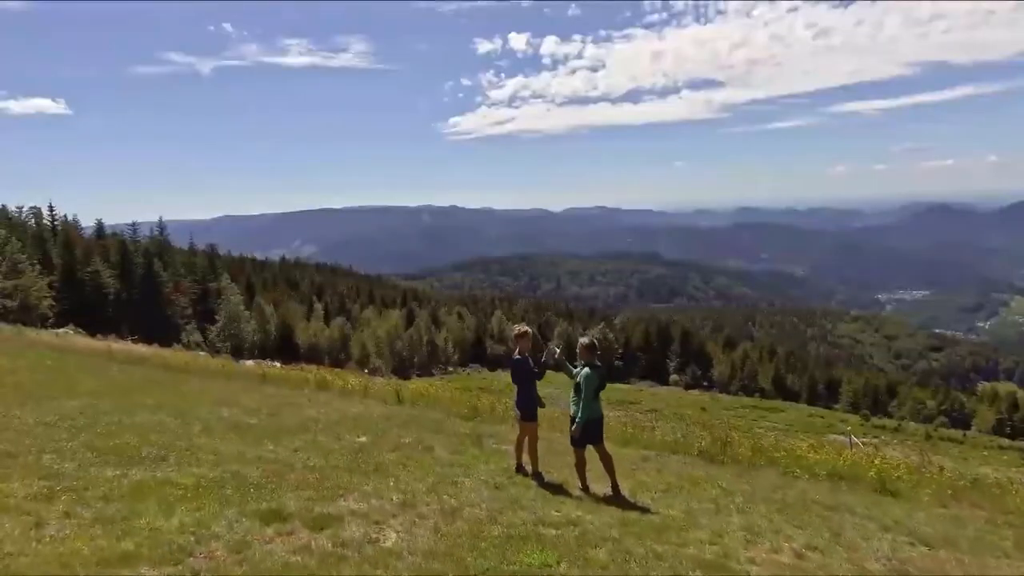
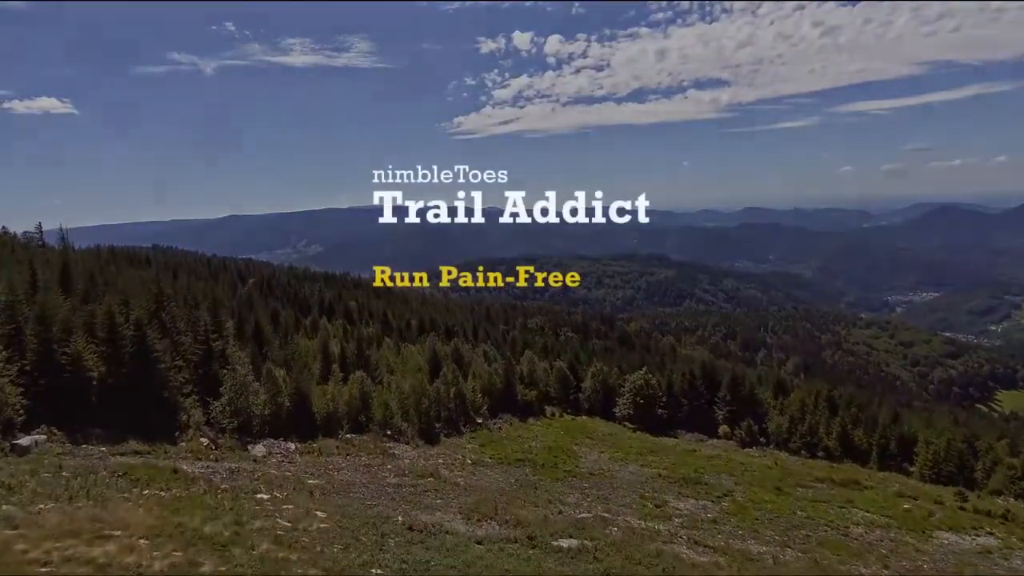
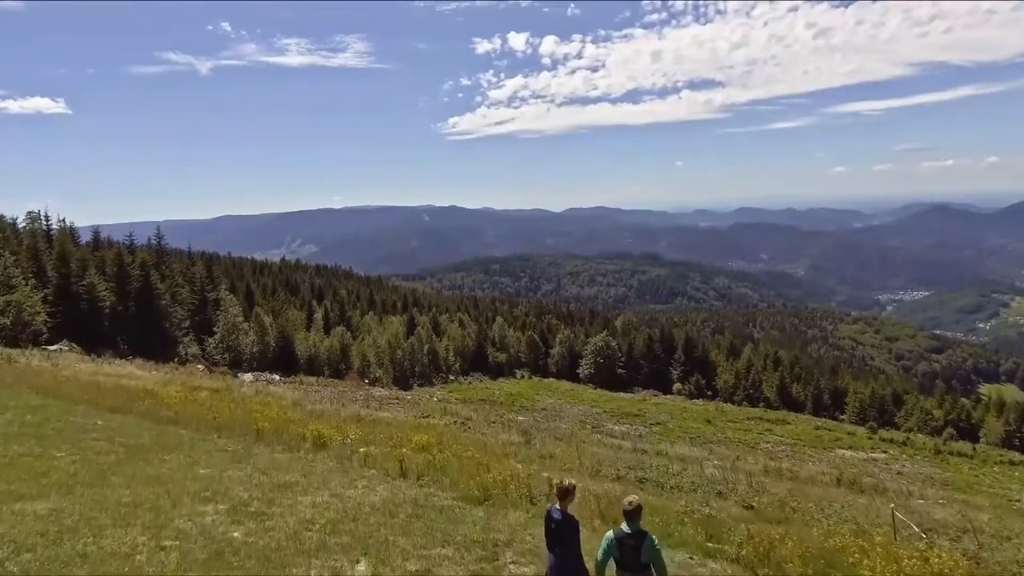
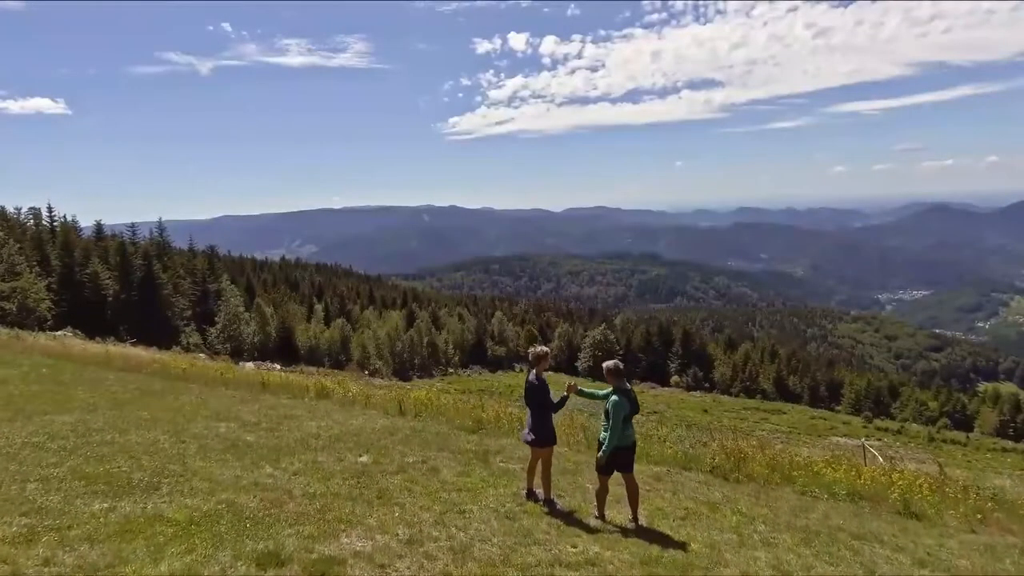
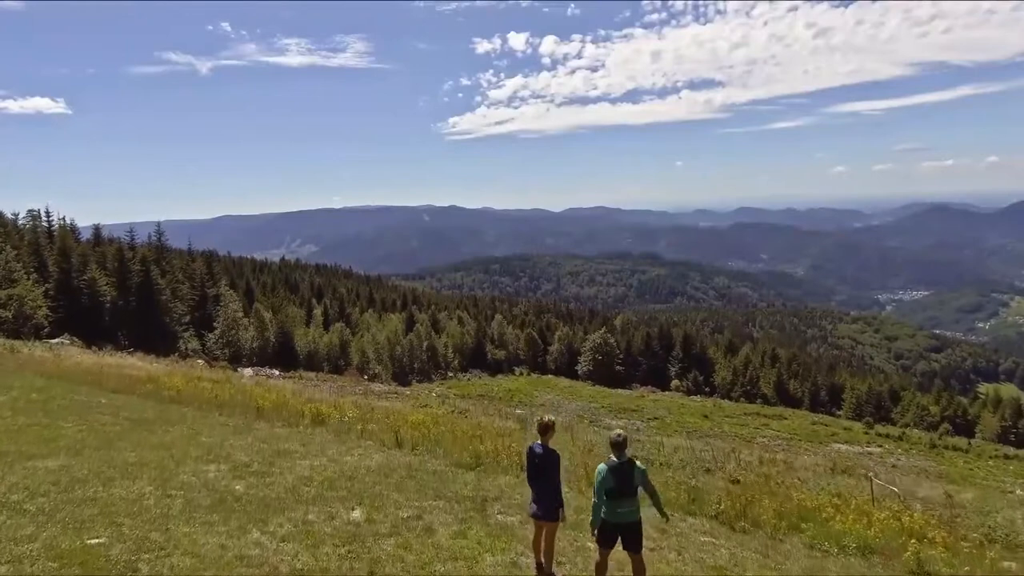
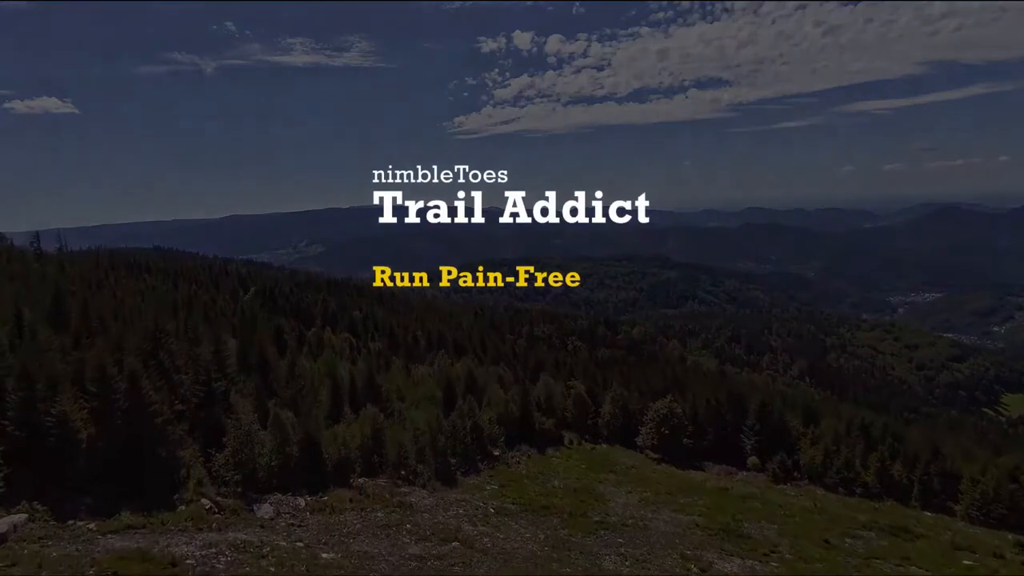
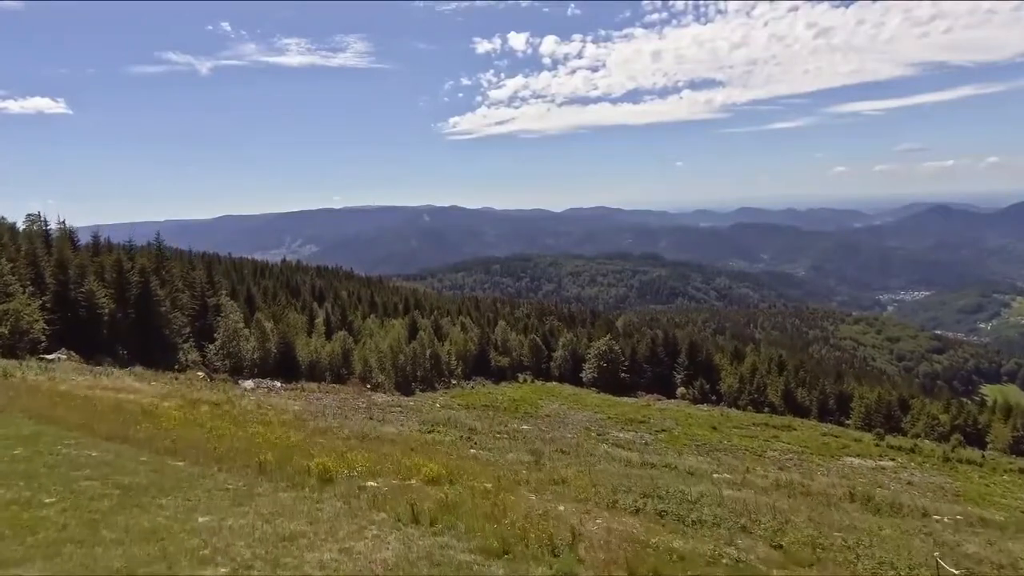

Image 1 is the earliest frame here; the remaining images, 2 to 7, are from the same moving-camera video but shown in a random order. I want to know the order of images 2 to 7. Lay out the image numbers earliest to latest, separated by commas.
4, 5, 3, 7, 2, 6
